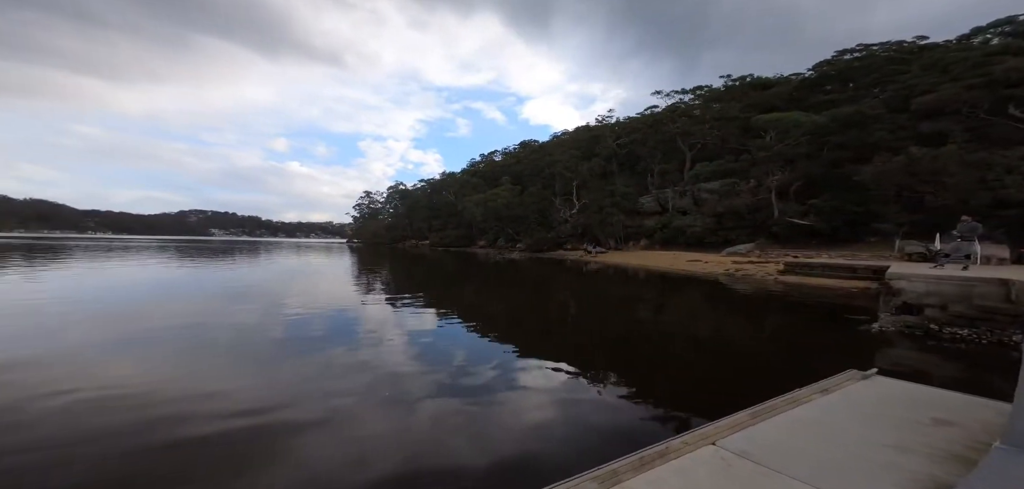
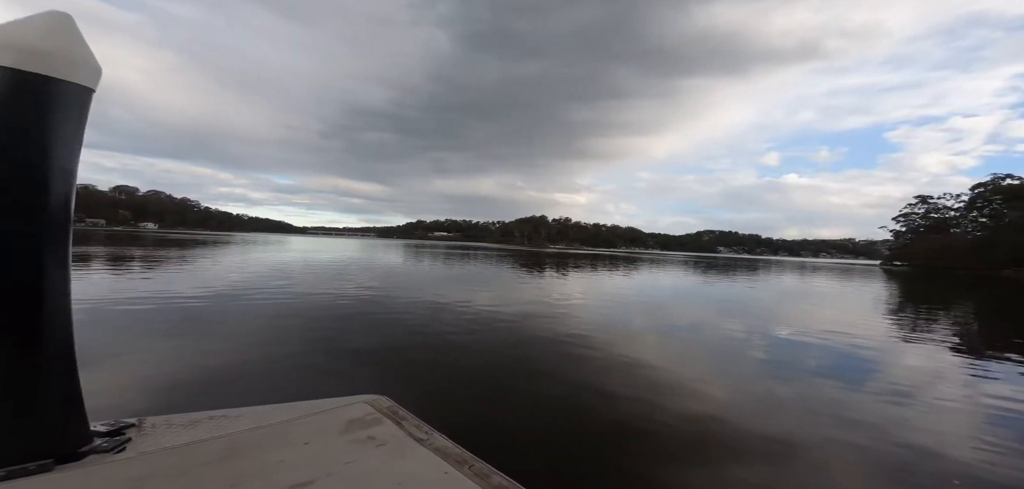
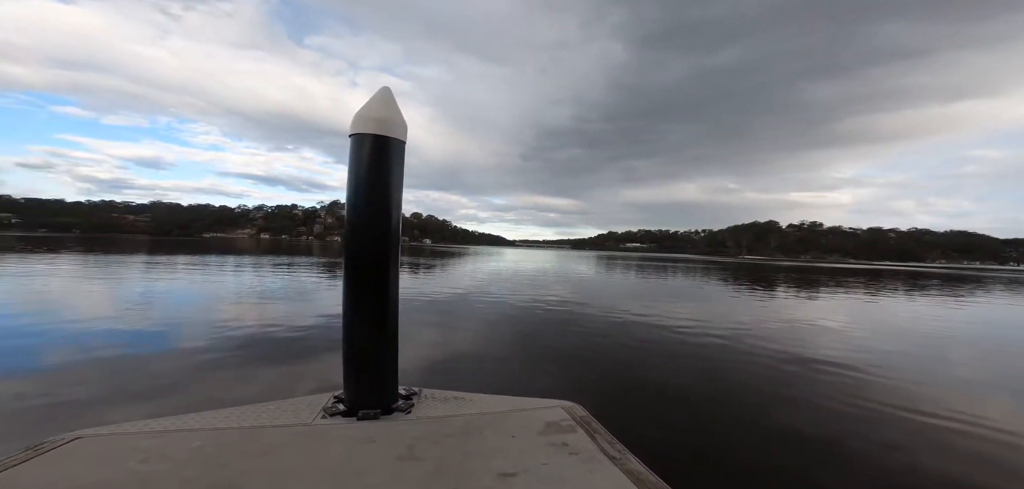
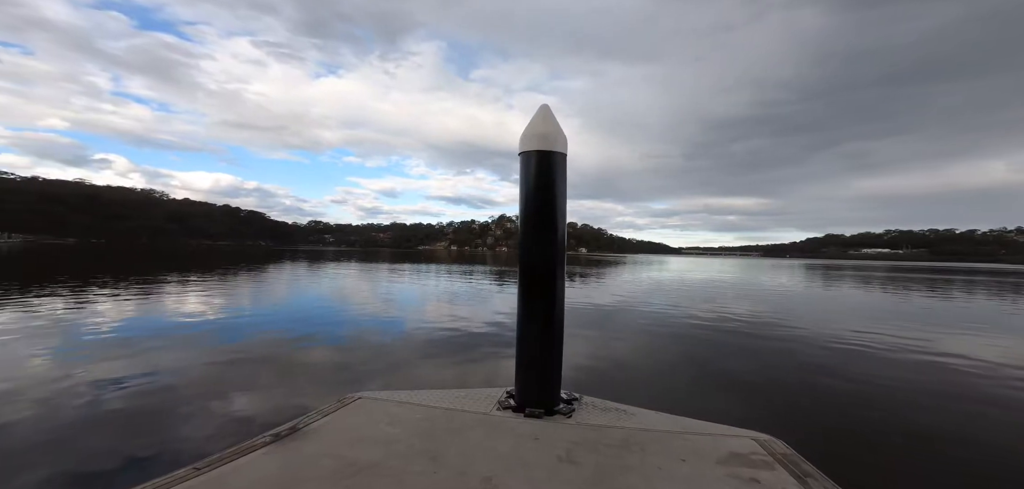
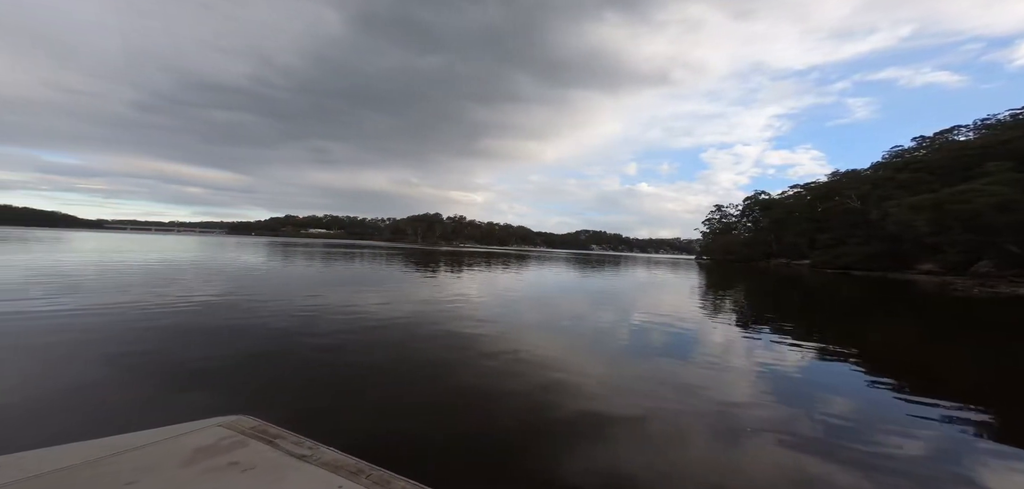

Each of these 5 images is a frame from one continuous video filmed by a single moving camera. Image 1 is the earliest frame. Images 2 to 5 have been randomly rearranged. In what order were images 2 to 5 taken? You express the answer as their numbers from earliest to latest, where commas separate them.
5, 2, 3, 4
